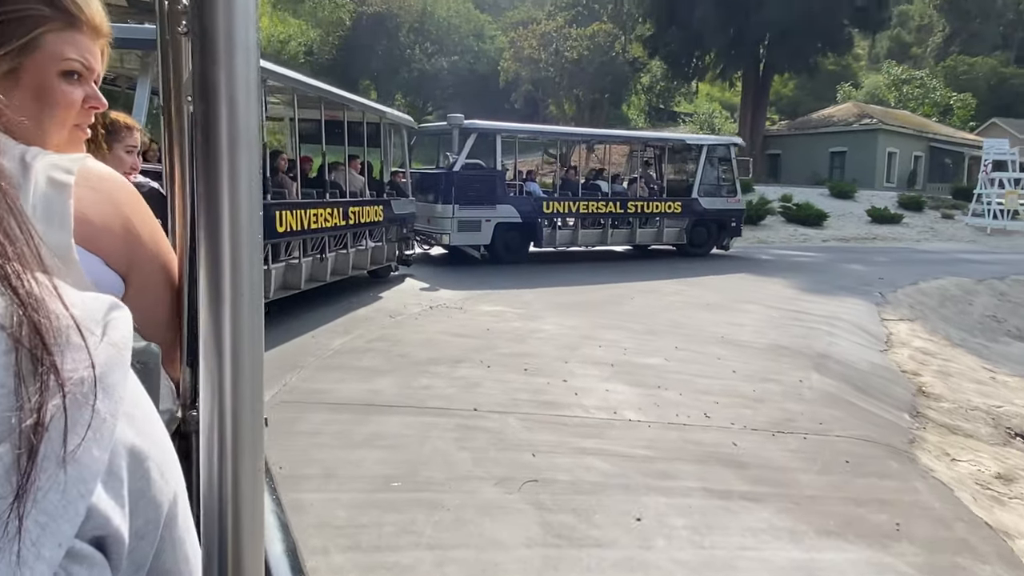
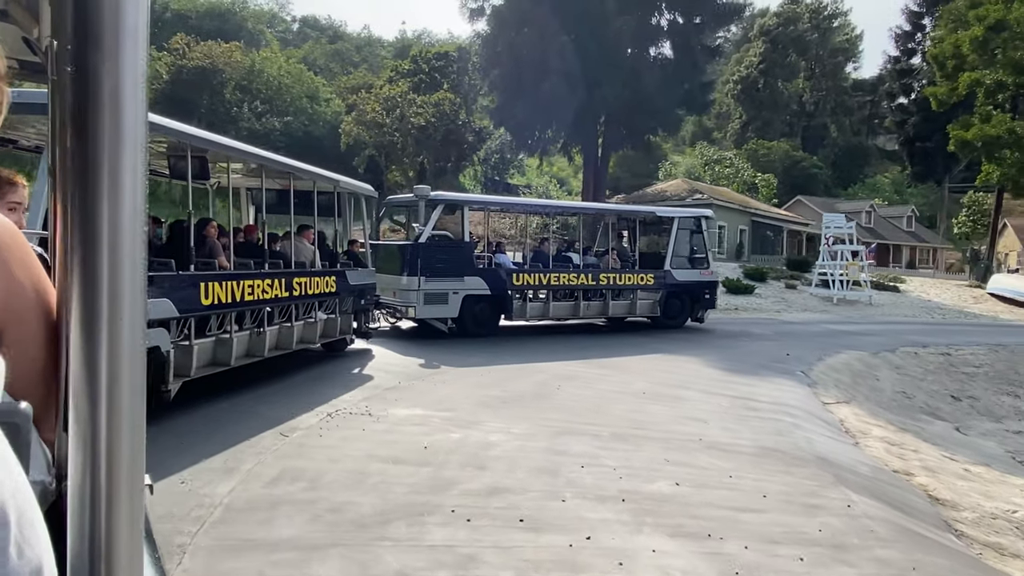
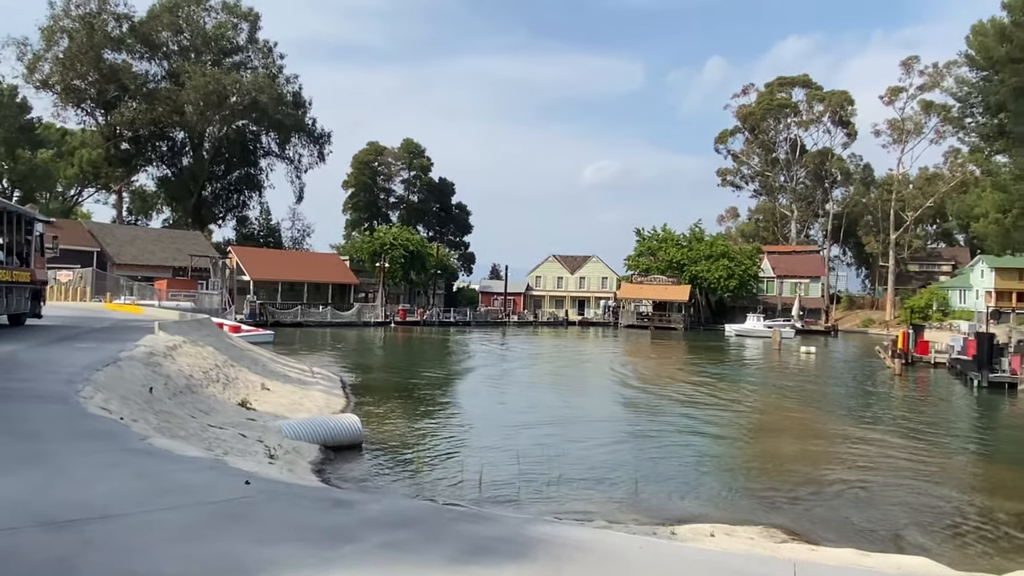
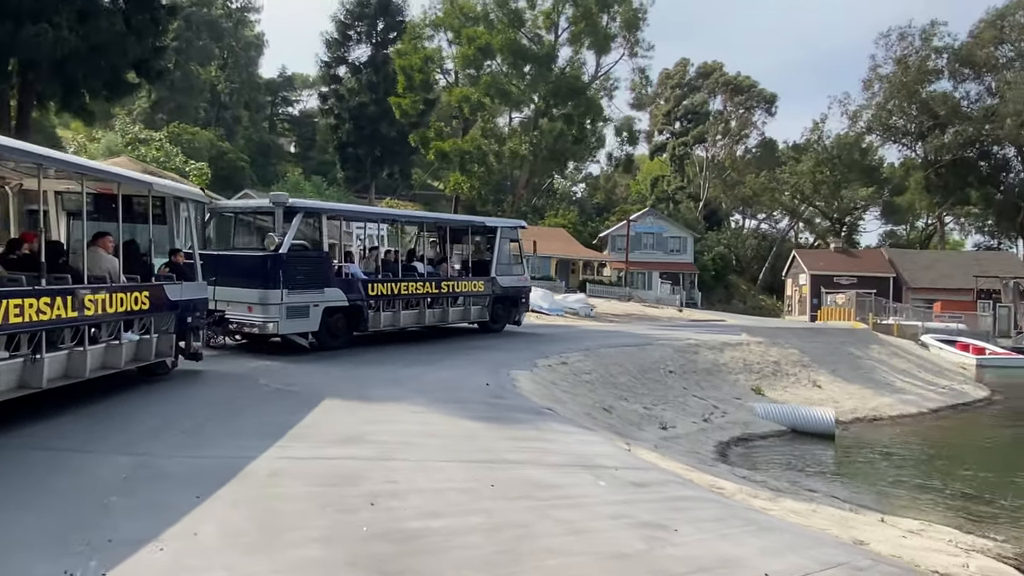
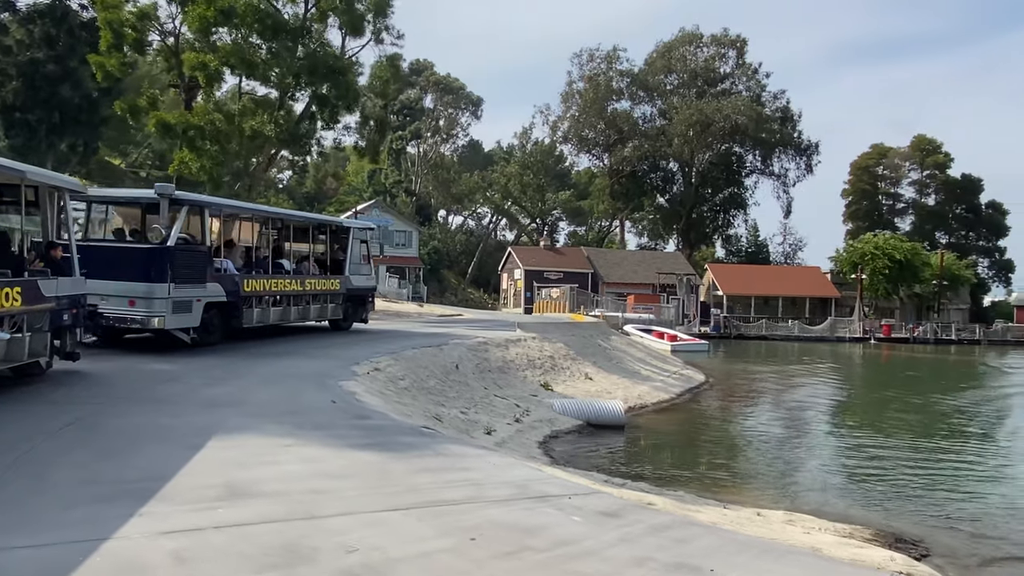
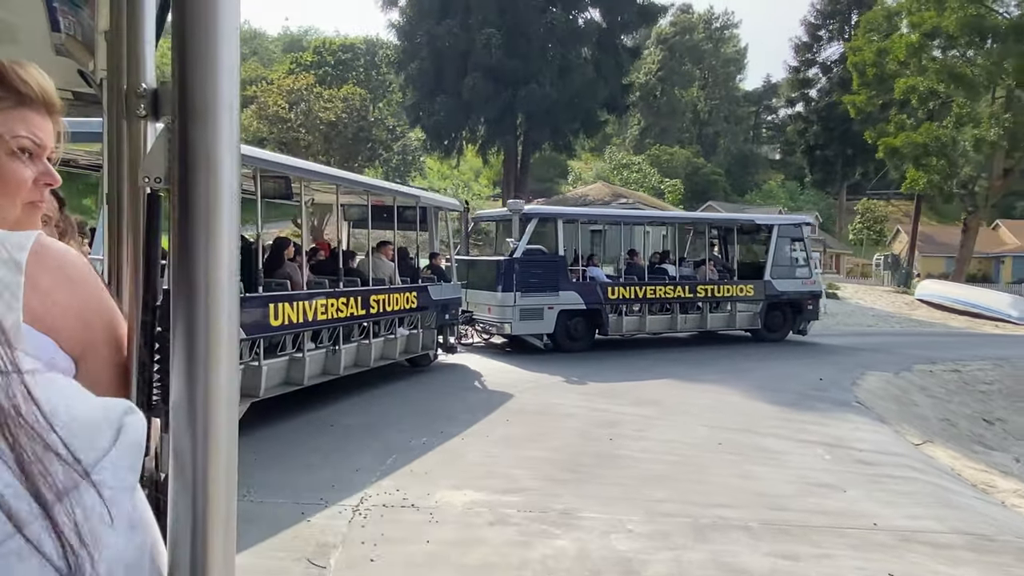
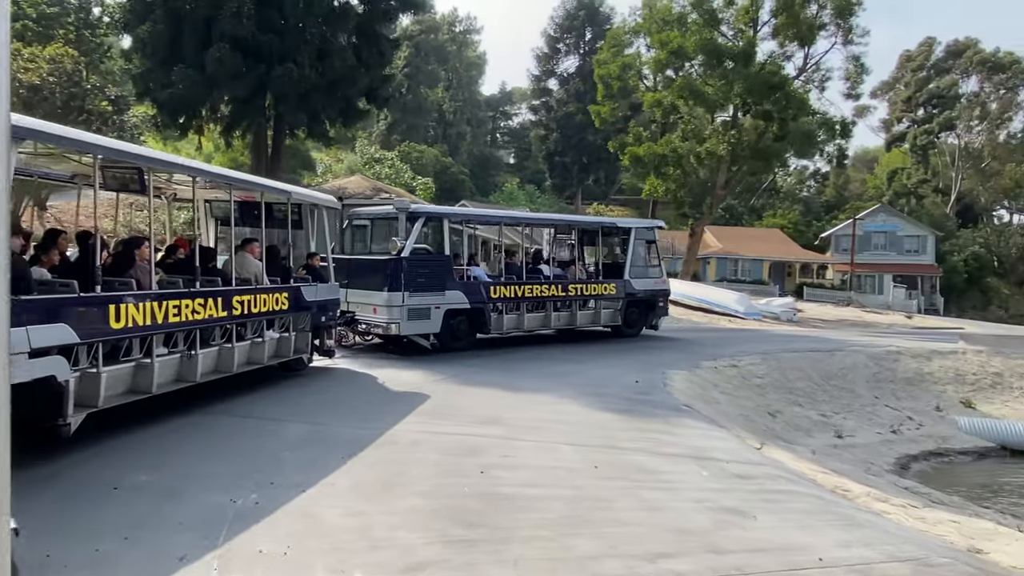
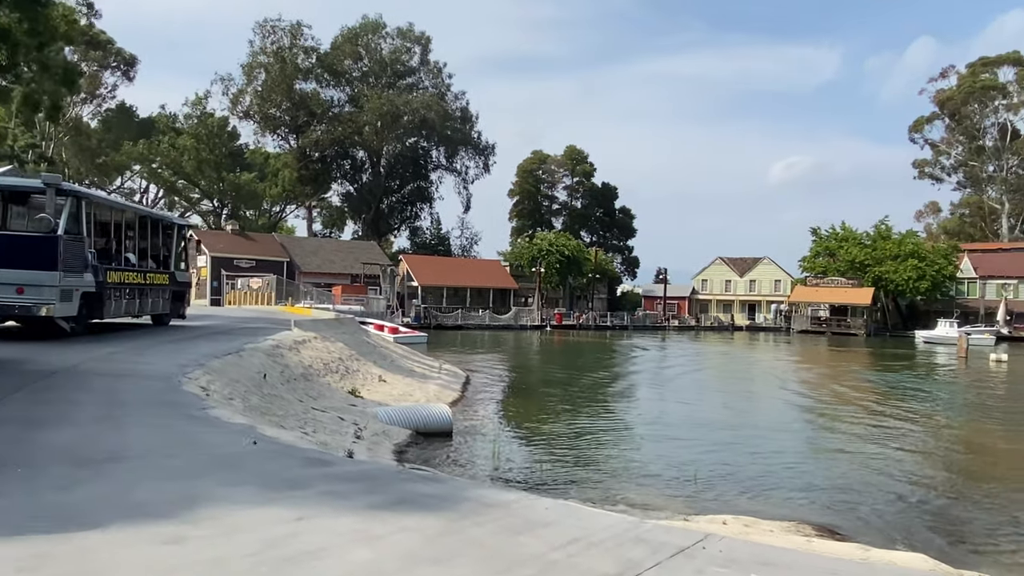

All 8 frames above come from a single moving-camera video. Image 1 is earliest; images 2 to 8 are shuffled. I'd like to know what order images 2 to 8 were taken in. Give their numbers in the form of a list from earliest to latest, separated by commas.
2, 6, 7, 4, 5, 8, 3
